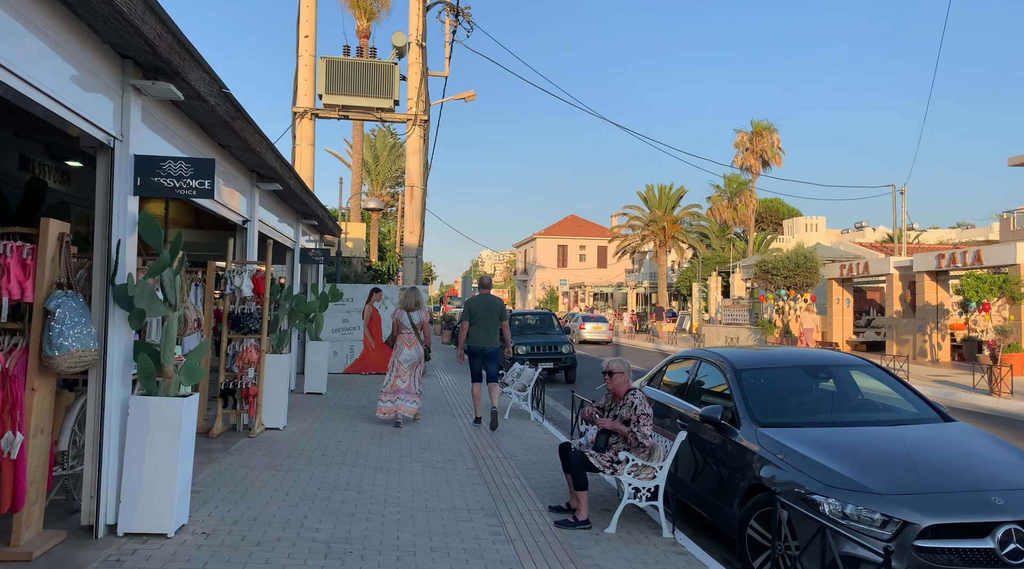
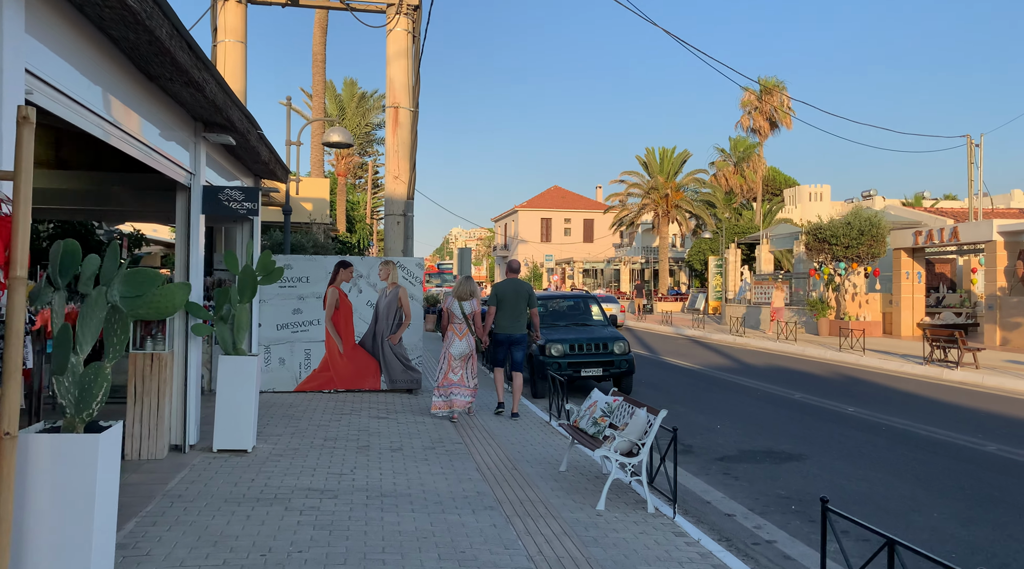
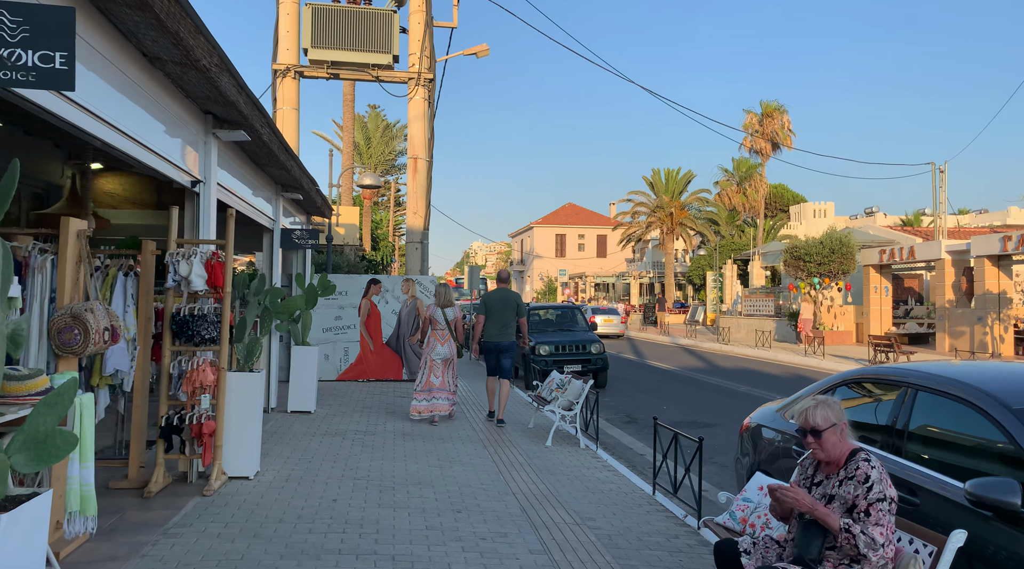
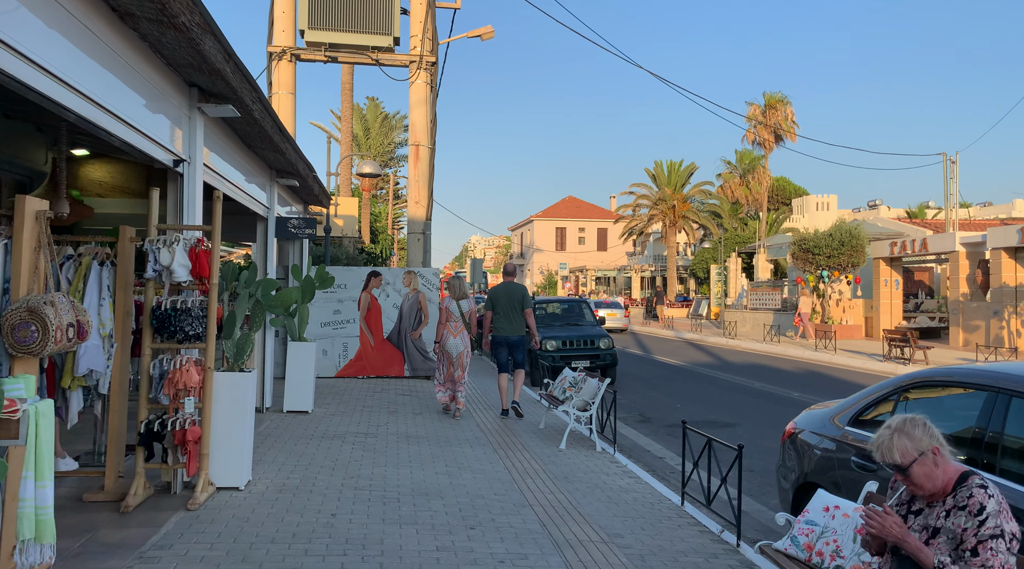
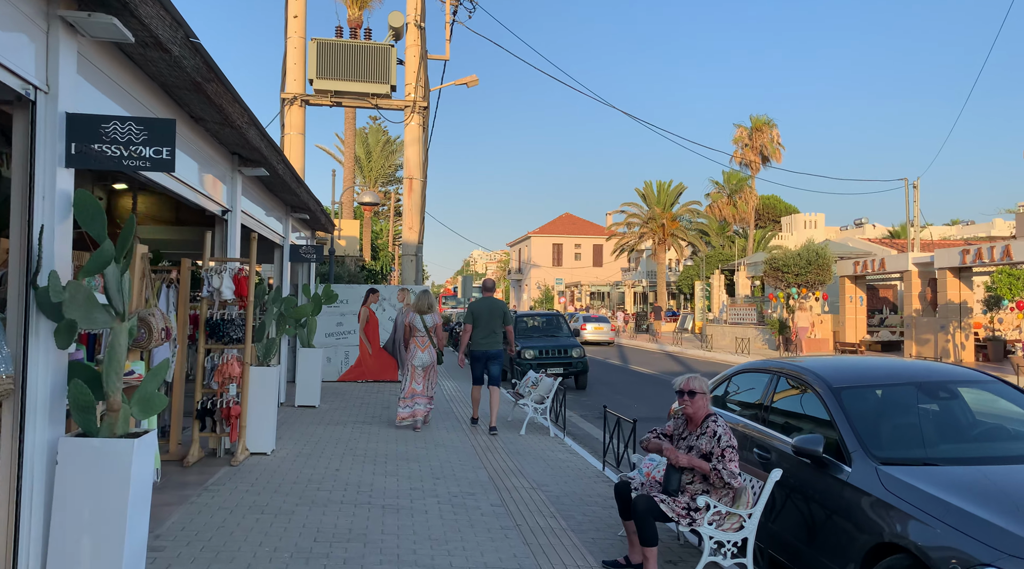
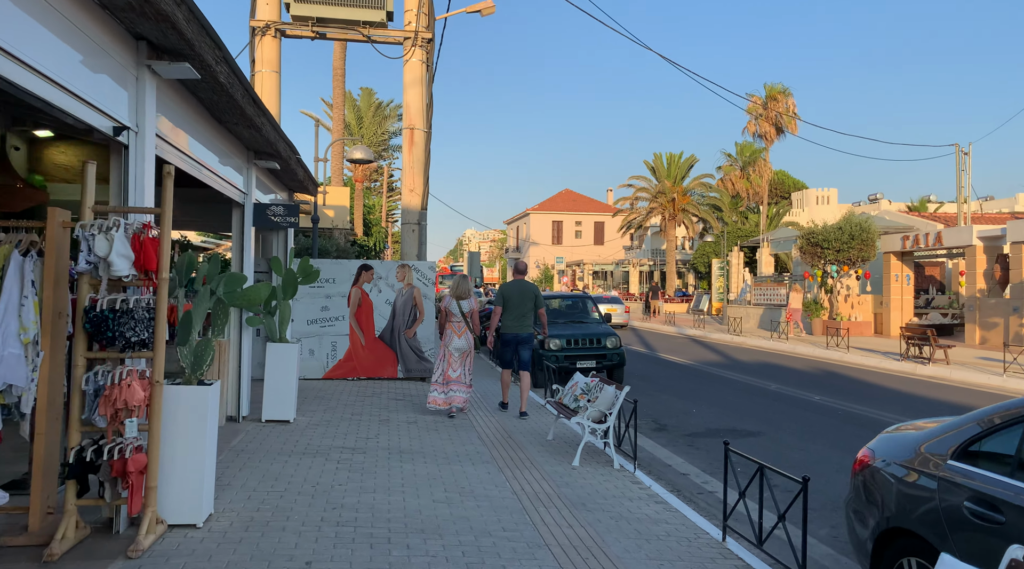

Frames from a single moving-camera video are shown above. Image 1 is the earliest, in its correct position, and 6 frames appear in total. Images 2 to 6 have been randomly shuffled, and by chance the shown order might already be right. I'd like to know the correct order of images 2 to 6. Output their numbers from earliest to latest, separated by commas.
5, 3, 4, 6, 2
